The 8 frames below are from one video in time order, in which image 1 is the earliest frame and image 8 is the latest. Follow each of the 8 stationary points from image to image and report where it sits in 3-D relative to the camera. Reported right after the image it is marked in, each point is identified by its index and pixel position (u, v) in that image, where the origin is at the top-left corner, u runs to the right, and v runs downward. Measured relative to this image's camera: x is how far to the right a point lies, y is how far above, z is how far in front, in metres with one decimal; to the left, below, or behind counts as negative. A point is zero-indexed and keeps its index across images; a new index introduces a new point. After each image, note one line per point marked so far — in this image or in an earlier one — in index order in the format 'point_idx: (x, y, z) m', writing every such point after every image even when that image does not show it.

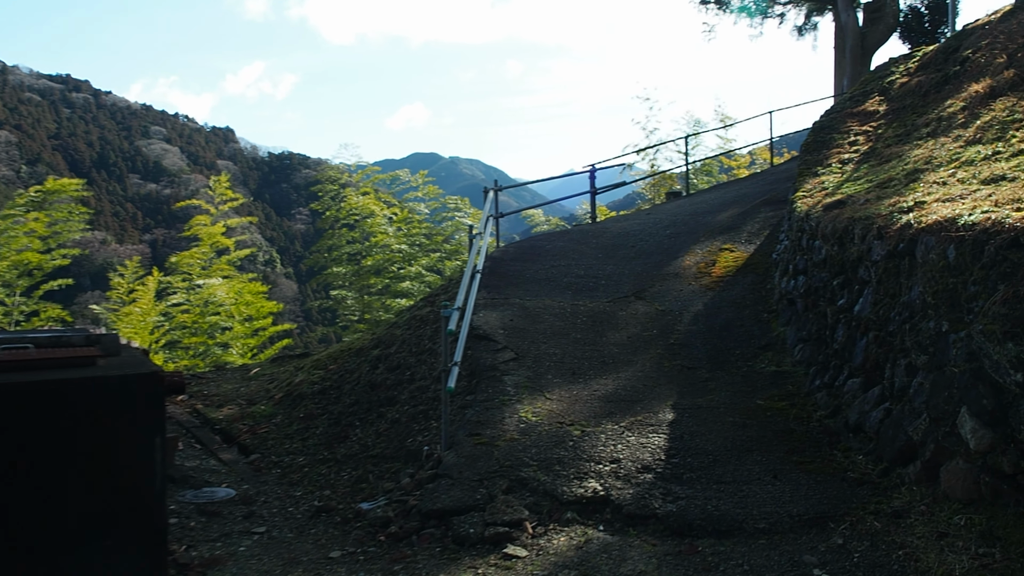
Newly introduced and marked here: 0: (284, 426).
0: (-2.3, -1.4, +7.8) m
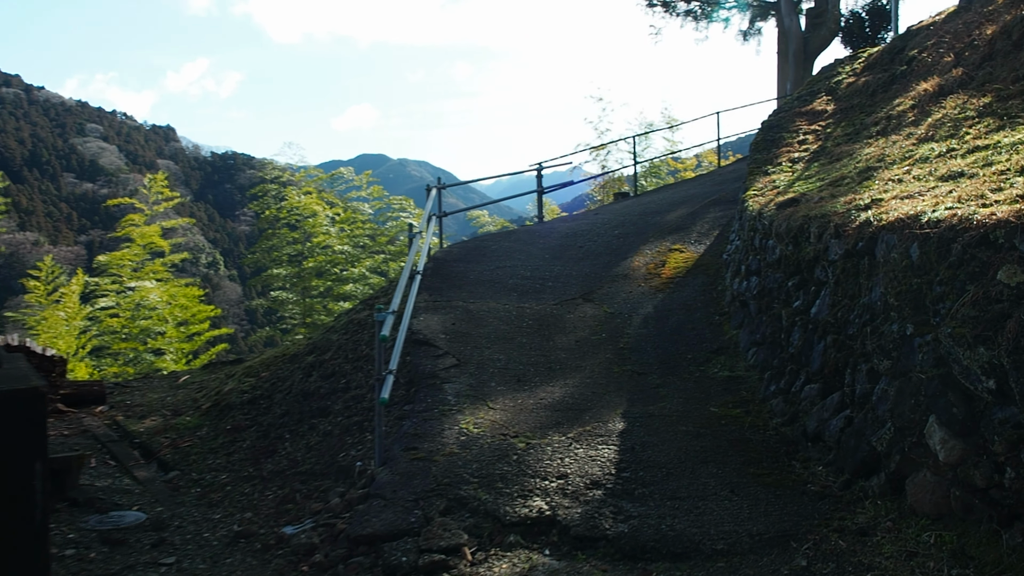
0: (-2.9, -1.4, +7.2) m
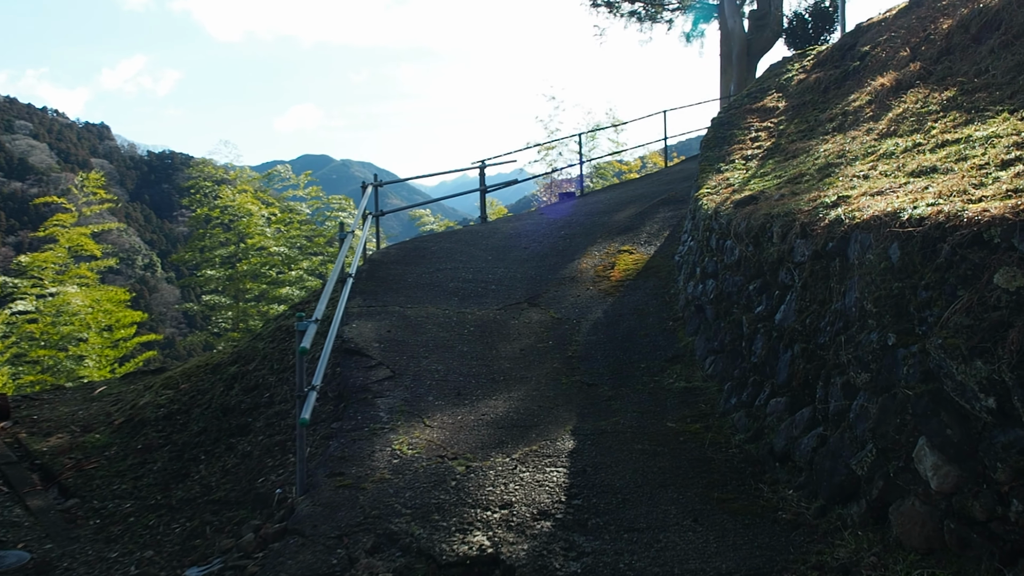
0: (-3.4, -1.5, +6.5) m
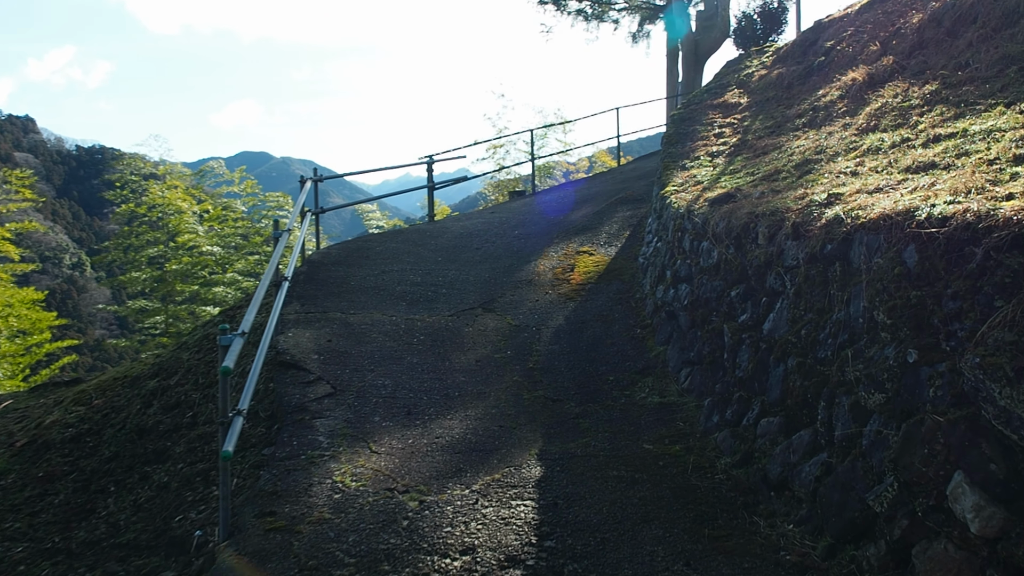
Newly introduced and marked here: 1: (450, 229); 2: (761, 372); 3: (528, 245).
0: (-3.8, -1.5, +5.7) m
1: (-0.7, +0.7, +9.0) m
2: (+1.3, -0.4, +3.8) m
3: (+0.2, +0.5, +7.9) m
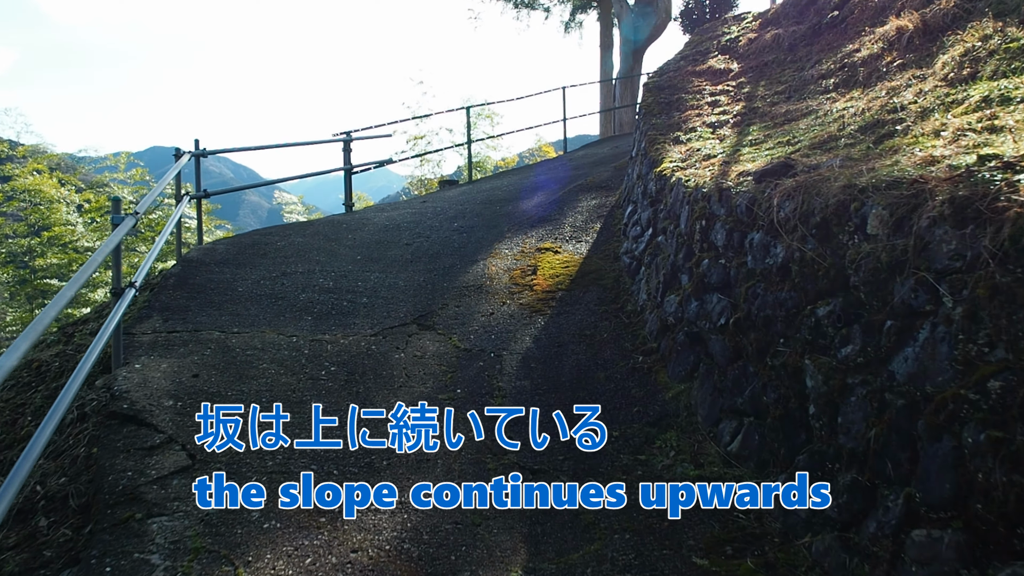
0: (-4.0, -1.6, +3.6) m
1: (-1.4, +0.6, +7.2) m
2: (+1.2, -0.5, +2.3) m
3: (-0.3, +0.4, +6.2) m
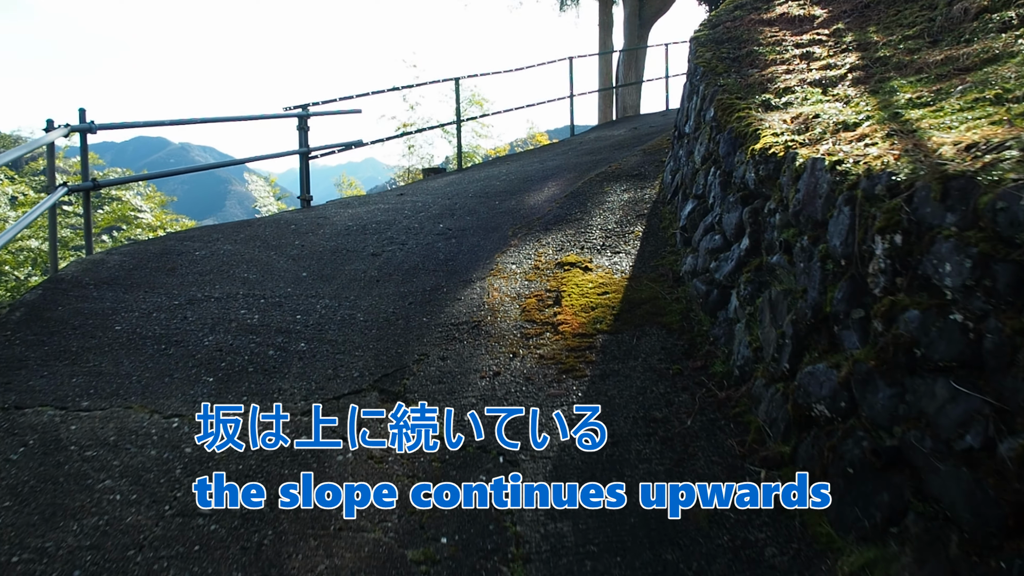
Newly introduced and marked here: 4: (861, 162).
0: (-3.9, -1.8, +1.9) m
1: (-1.3, +0.5, +5.5) m
2: (+1.3, -0.7, +0.6) m
3: (-0.3, +0.2, +4.5) m
4: (+1.1, +0.4, +2.3) m
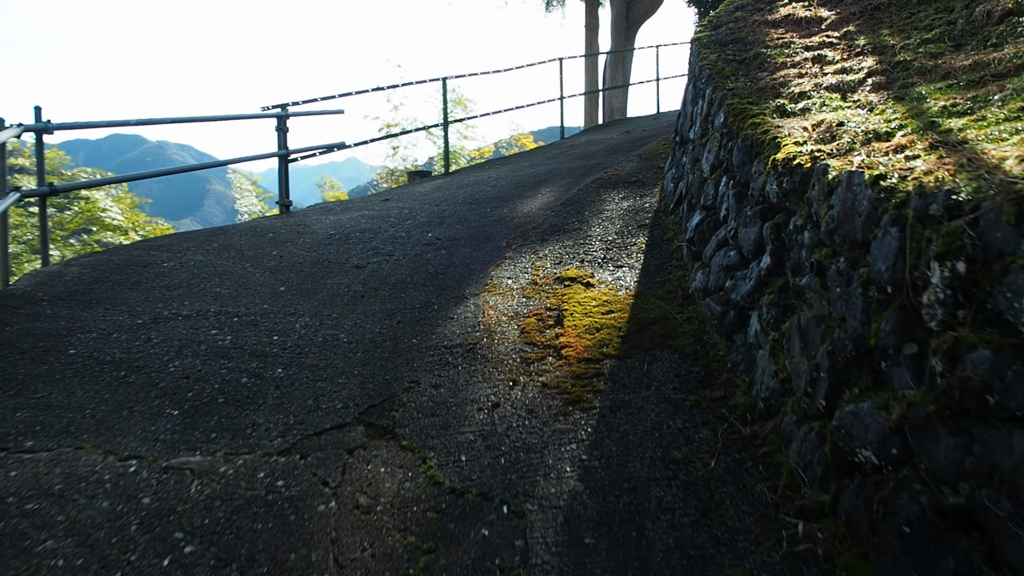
0: (-3.9, -1.9, +1.5) m
1: (-1.4, +0.4, +5.2) m
2: (+1.4, -0.8, +0.4) m
3: (-0.3, +0.2, +4.2) m
4: (+1.1, +0.3, +2.1) m
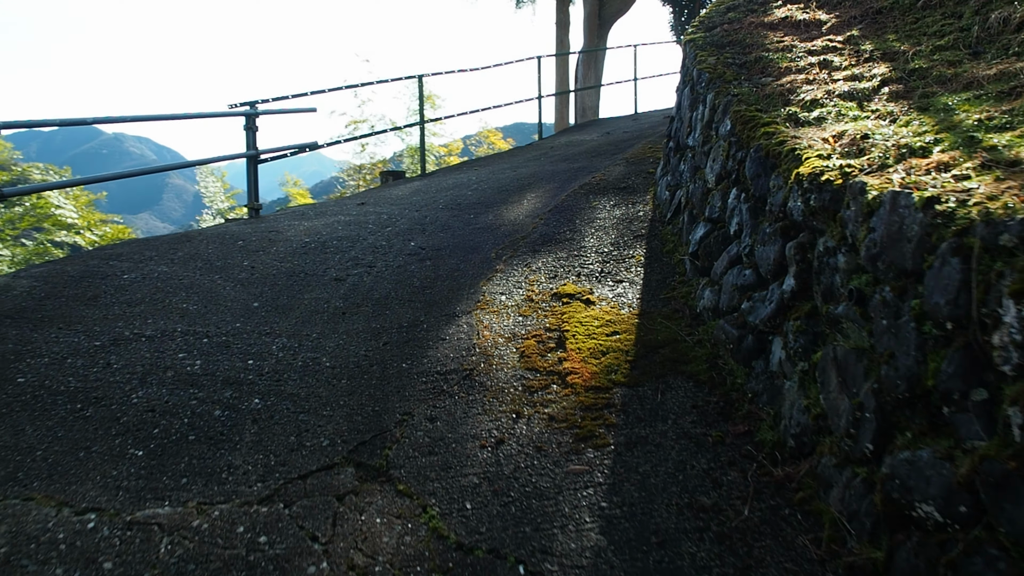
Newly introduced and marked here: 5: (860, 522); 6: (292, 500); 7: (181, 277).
0: (-3.8, -2.0, +1.1) m
1: (-1.5, +0.3, +4.9) m
2: (+1.5, -0.9, +0.2) m
3: (-0.4, +0.1, +4.0) m
4: (+1.1, +0.2, +1.9) m
5: (+0.9, -0.6, +1.9) m
6: (-0.7, -0.6, +2.2) m
7: (-1.7, +0.1, +4.0) m
